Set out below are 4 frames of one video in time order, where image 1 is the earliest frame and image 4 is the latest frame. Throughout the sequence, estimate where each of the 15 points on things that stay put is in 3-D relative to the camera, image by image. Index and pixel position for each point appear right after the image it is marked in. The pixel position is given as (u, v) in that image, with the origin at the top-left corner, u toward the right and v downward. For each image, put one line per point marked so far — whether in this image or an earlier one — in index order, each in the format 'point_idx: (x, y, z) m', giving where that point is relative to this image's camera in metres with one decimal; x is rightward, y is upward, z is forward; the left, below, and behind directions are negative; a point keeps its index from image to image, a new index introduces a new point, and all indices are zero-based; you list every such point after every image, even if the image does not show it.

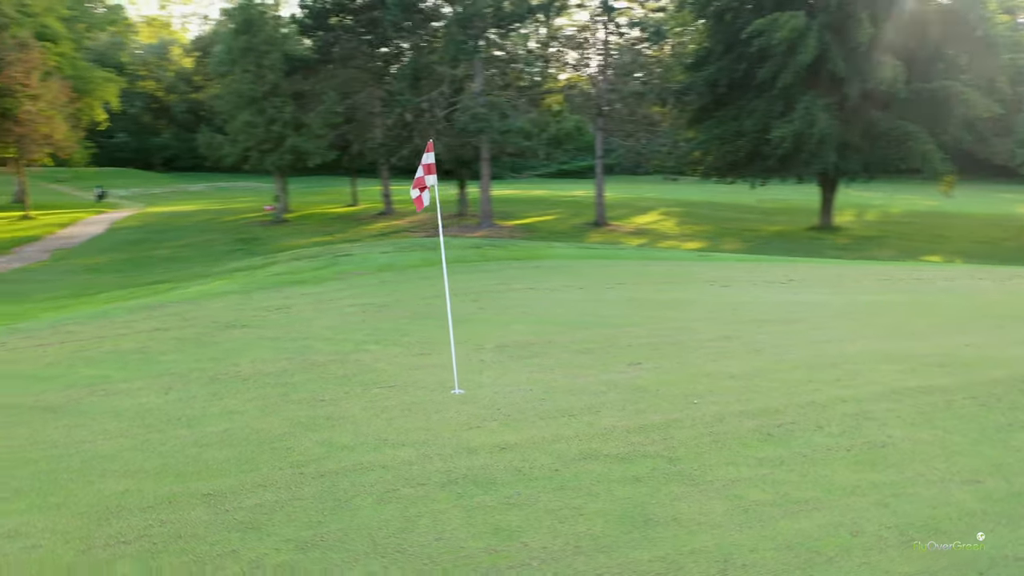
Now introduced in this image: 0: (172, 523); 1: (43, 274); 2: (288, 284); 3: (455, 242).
0: (-1.8, -1.2, +4.3) m
1: (-10.8, +0.4, +19.0) m
2: (-3.1, 0.0, +11.0) m
3: (-1.1, +0.9, +15.7) m
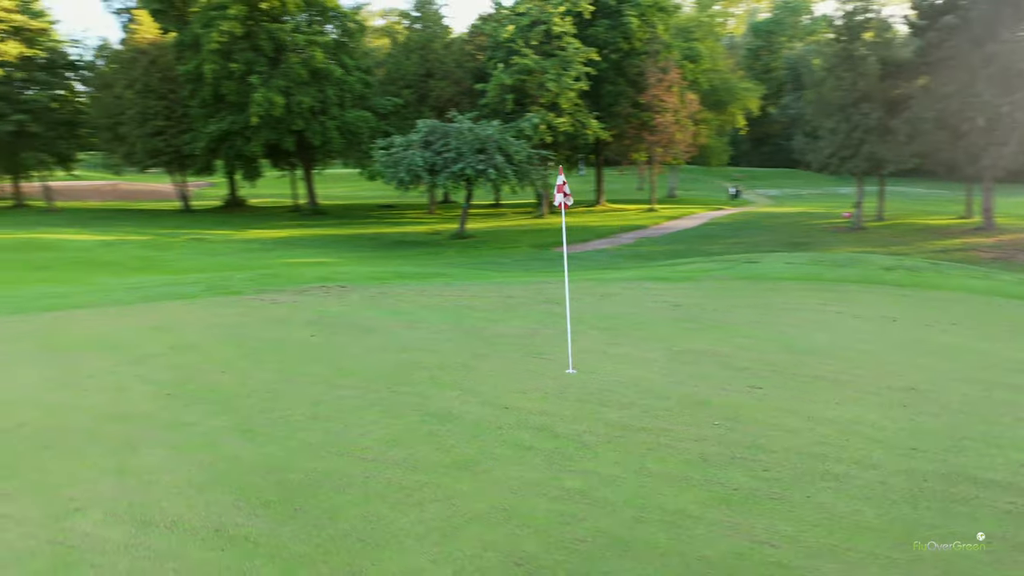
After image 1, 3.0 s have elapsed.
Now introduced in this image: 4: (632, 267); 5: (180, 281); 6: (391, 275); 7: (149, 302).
0: (-2.0, -0.9, +7.4) m
1: (+2.6, +1.0, +24.0) m
2: (+2.2, +0.1, +12.9) m
3: (+7.0, +0.5, +14.7) m
4: (+2.6, +0.5, +17.6) m
5: (-5.8, +0.1, +14.5) m
6: (-2.3, +0.3, +15.8) m
7: (-5.3, -0.2, +11.9) m
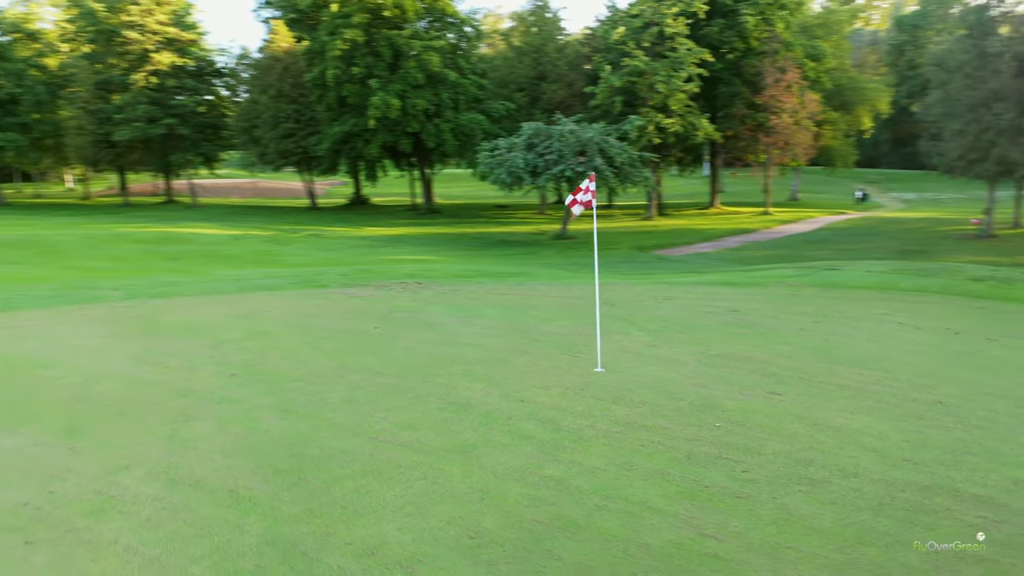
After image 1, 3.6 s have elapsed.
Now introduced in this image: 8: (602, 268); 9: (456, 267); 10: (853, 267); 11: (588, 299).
0: (-1.7, -0.9, +8.1) m
1: (+5.4, +0.9, +23.8) m
2: (+3.2, 0.0, +12.9) m
3: (+8.3, +0.2, +13.9) m
4: (+4.4, +0.4, +17.5) m
5: (-4.4, +0.3, +15.7) m
6: (-0.7, +0.3, +16.4) m
7: (-4.2, -0.1, +13.0) m
8: (+2.2, +0.5, +19.9) m
9: (-1.2, +0.4, +17.8) m
10: (+6.2, +0.4, +14.9) m
11: (+1.1, -0.2, +11.9) m
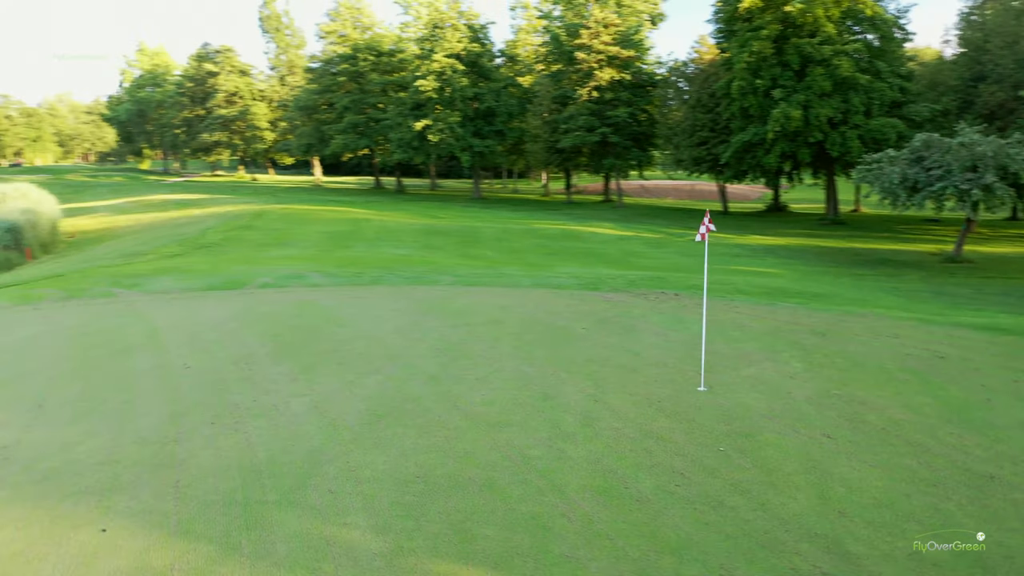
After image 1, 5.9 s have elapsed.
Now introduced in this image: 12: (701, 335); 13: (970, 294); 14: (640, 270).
0: (-0.1, -0.9, +10.2) m
1: (+14.4, -0.2, +19.7) m
2: (+6.6, -0.6, +11.6) m
3: (+11.5, -0.9, +9.8) m
4: (+10.1, -0.5, +14.9) m
5: (+1.8, +0.3, +18.1) m
6: (+5.2, -0.1, +16.8) m
7: (+0.4, 0.0, +15.8) m
8: (+9.5, -0.2, +18.1) m
9: (+5.5, +0.1, +18.2) m
10: (+10.2, -0.6, +11.8) m
11: (+4.4, -0.6, +12.0) m
12: (+2.6, -0.7, +11.5) m
13: (+10.7, -0.1, +19.4) m
14: (+3.1, +0.4, +19.8) m
